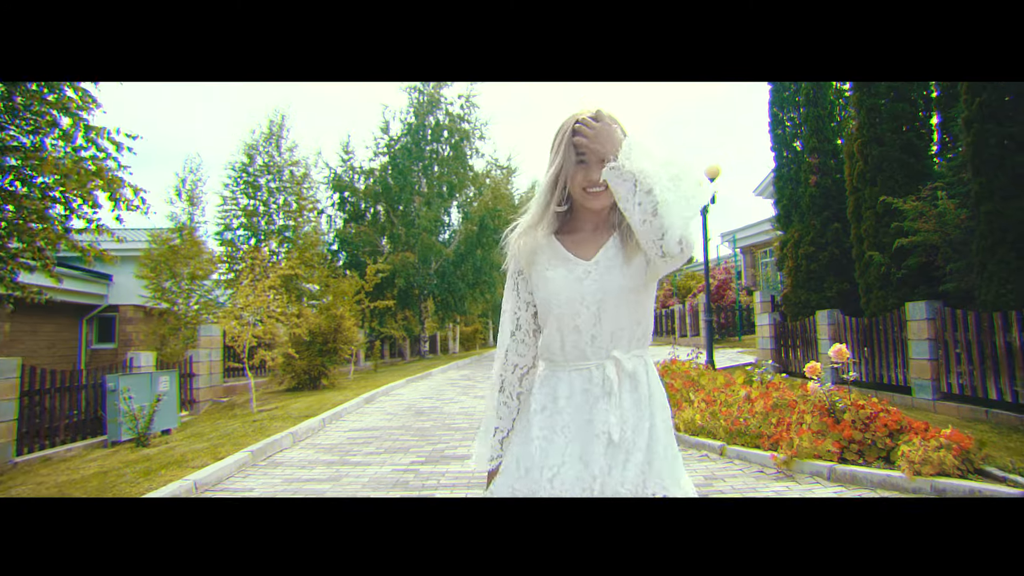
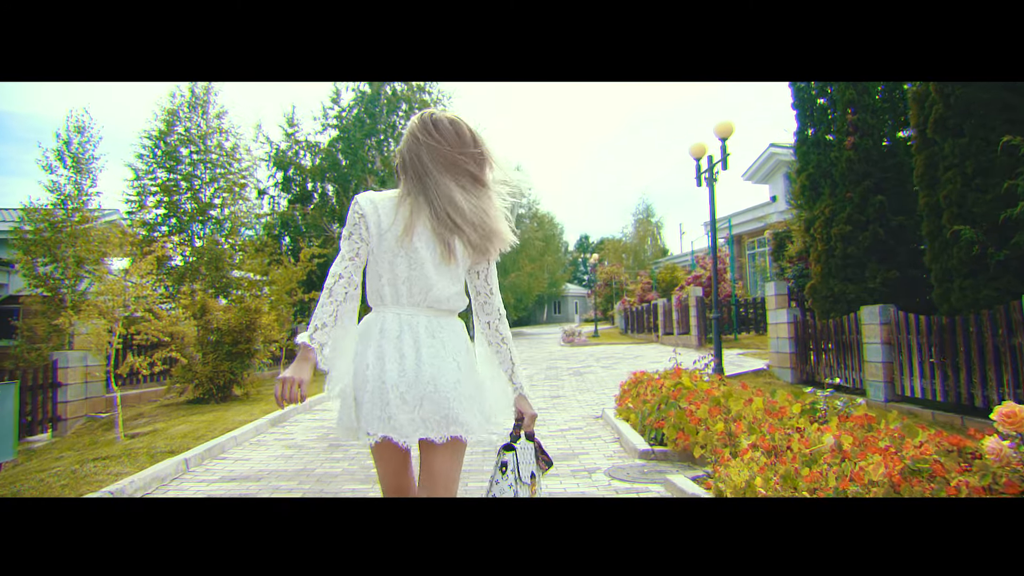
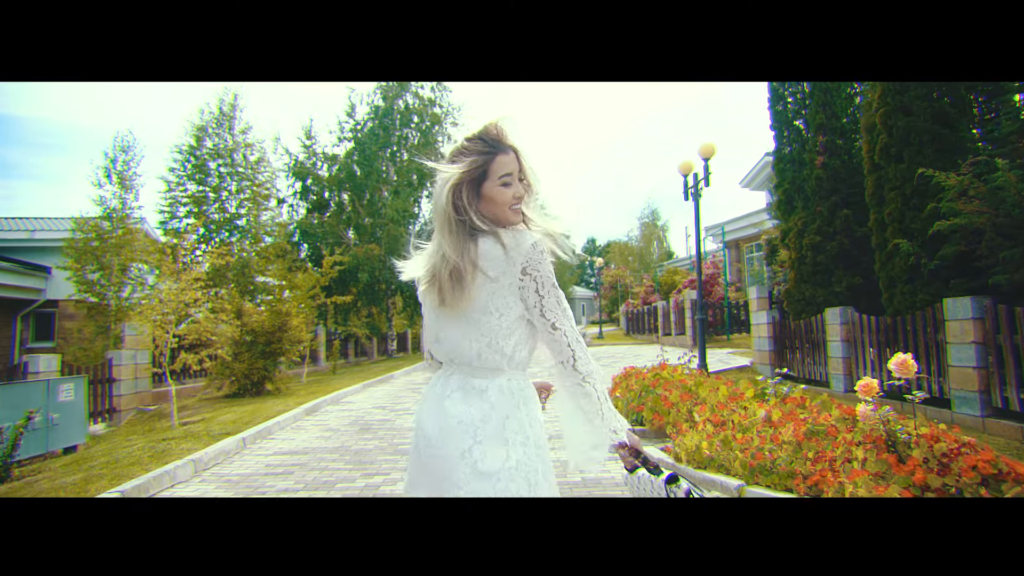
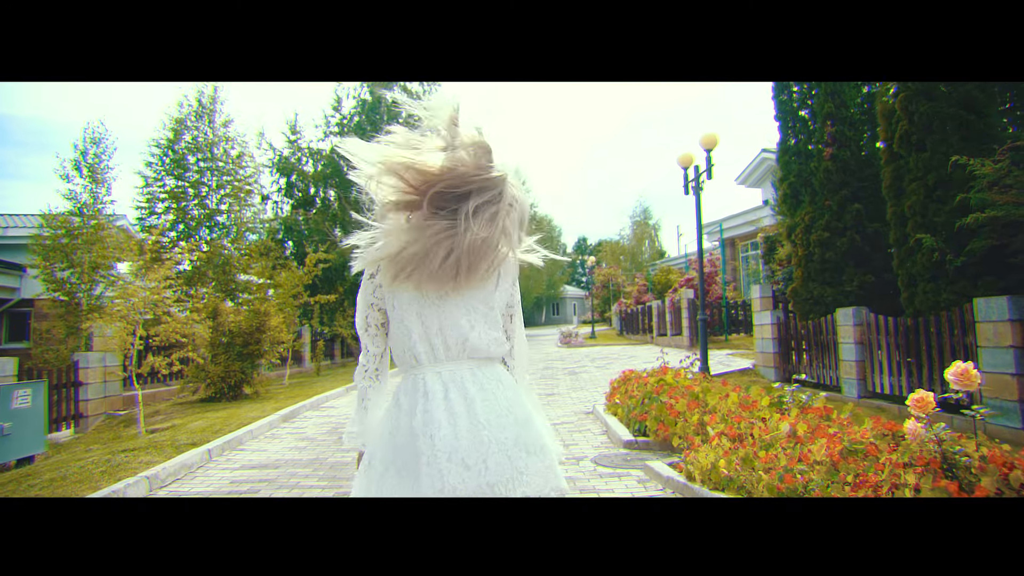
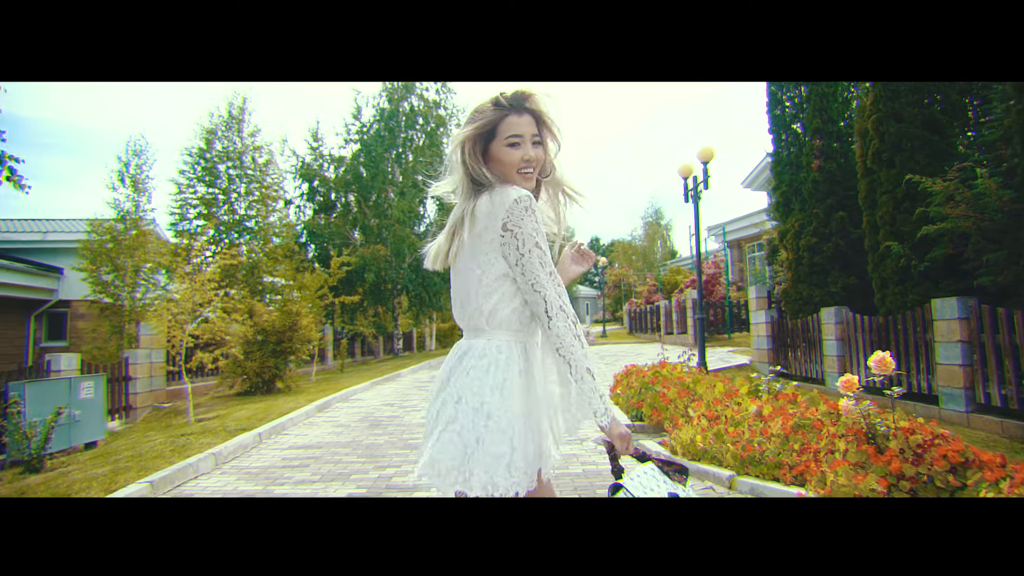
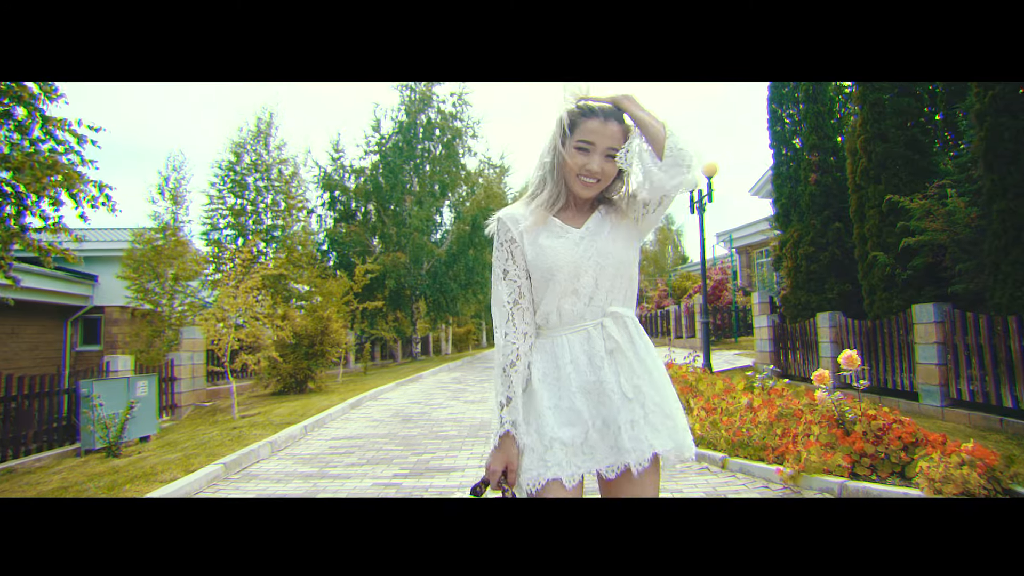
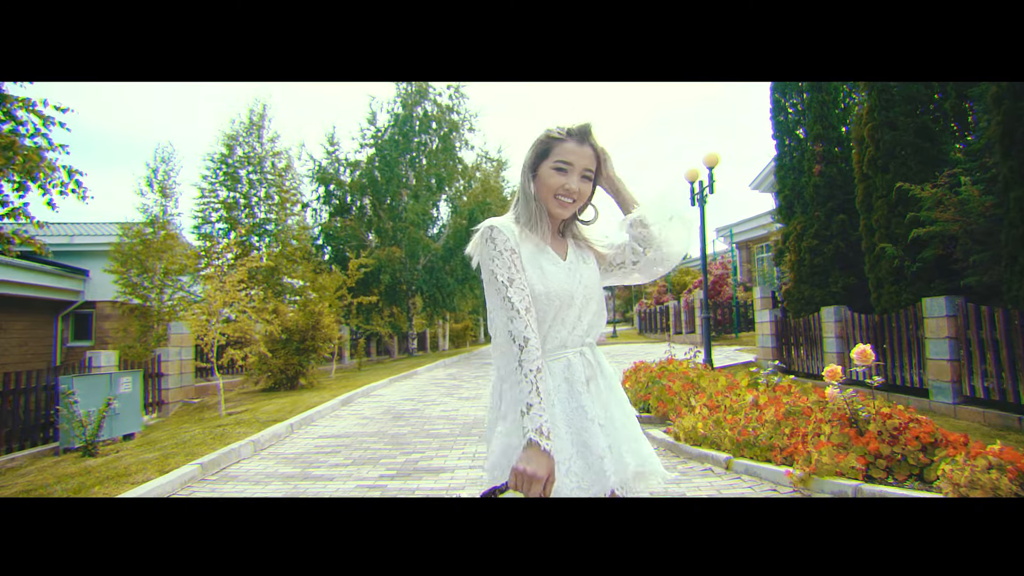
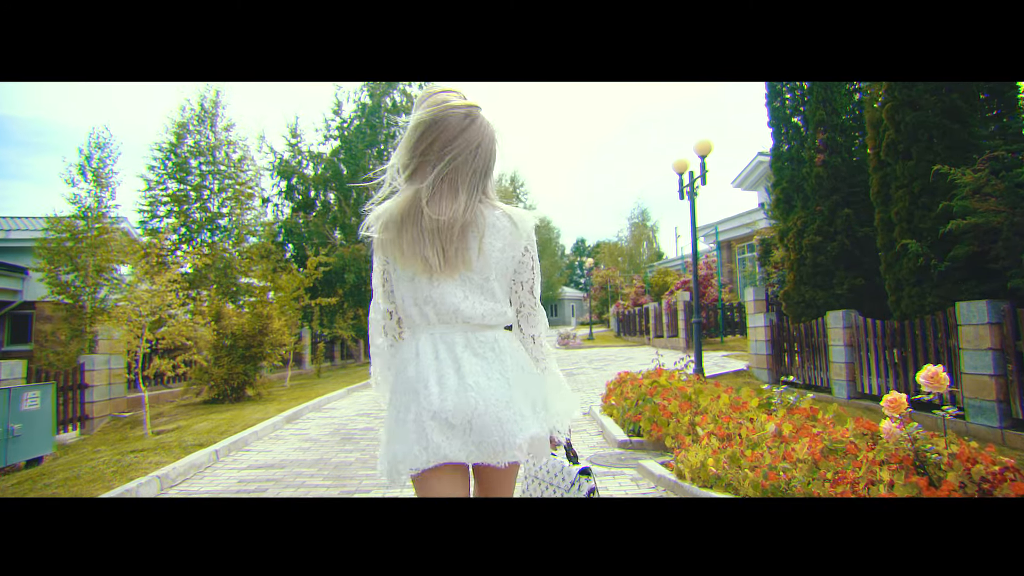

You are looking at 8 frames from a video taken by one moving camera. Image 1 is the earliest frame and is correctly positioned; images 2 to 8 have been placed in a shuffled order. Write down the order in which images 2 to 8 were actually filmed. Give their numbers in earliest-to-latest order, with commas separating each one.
6, 7, 5, 3, 8, 4, 2
